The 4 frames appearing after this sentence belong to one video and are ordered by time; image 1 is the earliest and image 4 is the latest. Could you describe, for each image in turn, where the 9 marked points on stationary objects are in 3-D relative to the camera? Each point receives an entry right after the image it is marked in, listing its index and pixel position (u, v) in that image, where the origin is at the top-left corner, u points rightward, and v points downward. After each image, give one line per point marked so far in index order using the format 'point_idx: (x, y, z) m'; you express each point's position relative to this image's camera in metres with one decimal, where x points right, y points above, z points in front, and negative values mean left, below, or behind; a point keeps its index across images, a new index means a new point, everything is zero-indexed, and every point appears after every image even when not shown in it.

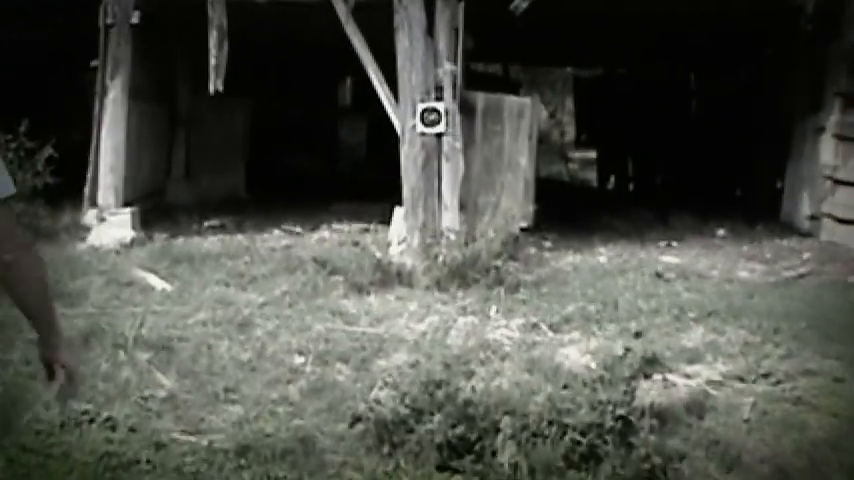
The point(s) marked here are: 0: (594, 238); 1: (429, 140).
0: (+1.2, 0.0, +8.4) m
1: (0.0, +0.6, +7.2) m
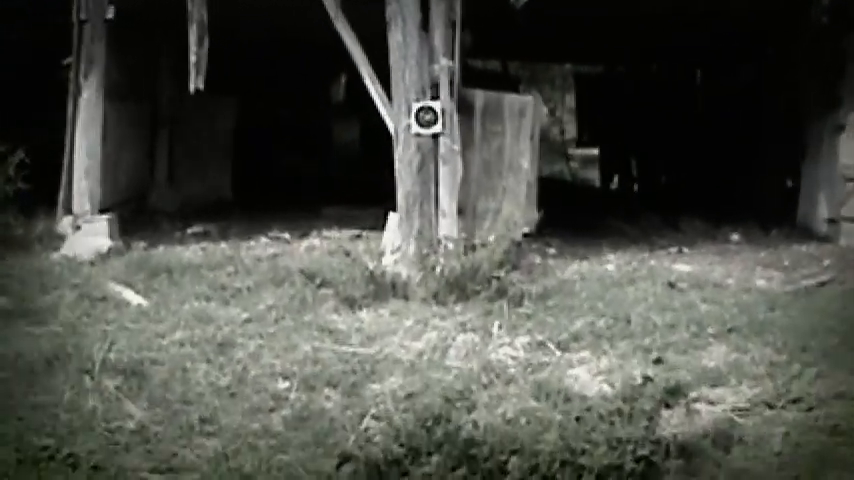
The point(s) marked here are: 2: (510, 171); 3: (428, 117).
0: (+1.2, 0.0, +7.9) m
1: (0.0, +0.5, +6.7) m
2: (+0.5, +0.4, +7.6) m
3: (0.0, +0.7, +6.6) m
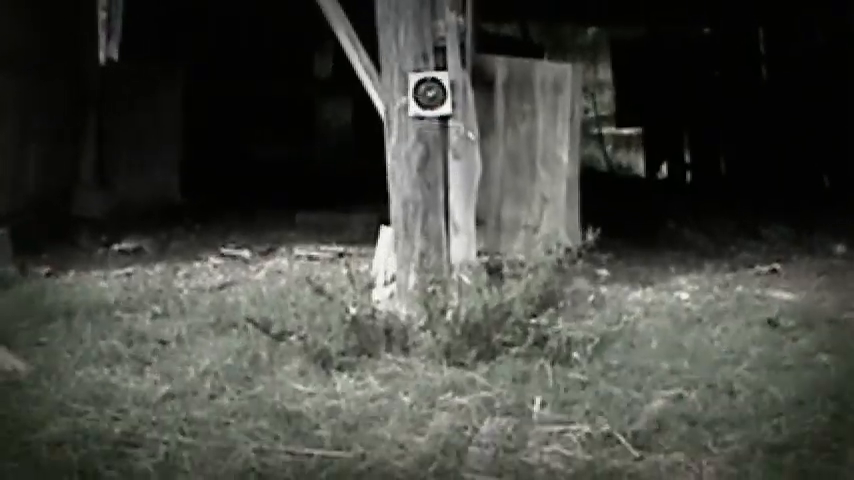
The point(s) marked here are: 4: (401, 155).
0: (+1.2, -0.1, +6.0) m
1: (0.0, +0.4, +4.8) m
2: (+0.5, +0.3, +5.6) m
3: (0.0, +0.6, +4.7) m
4: (-0.1, +0.3, +4.8) m
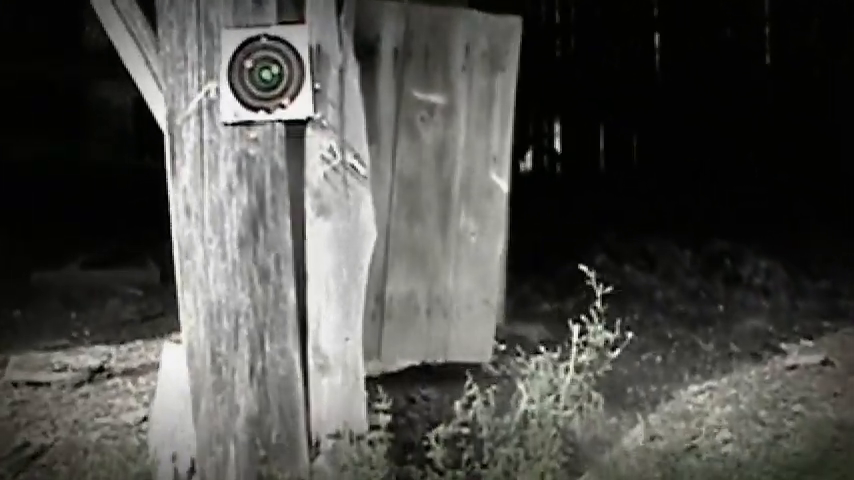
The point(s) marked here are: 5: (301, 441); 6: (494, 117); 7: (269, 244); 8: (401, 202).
0: (+0.7, -0.3, +3.6) m
1: (-0.3, +0.1, +2.2) m
2: (+0.1, +0.1, +3.1) m
3: (-0.3, +0.3, +2.1) m
4: (-0.4, 0.0, +2.2) m
5: (-0.2, -0.4, +2.3) m
6: (+0.1, +0.3, +3.2) m
7: (-0.3, 0.0, +2.2) m
8: (-0.1, +0.1, +3.0) m
